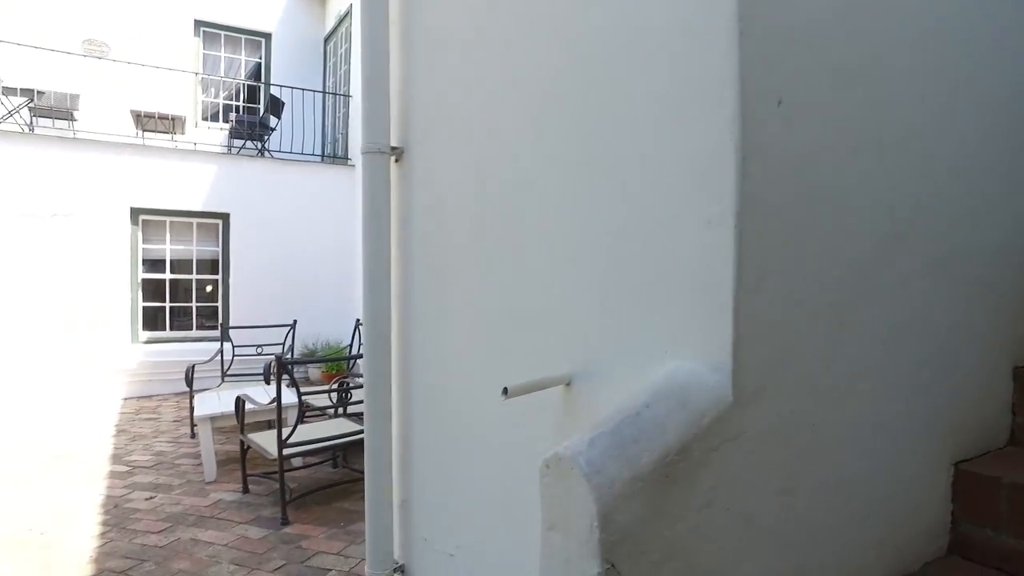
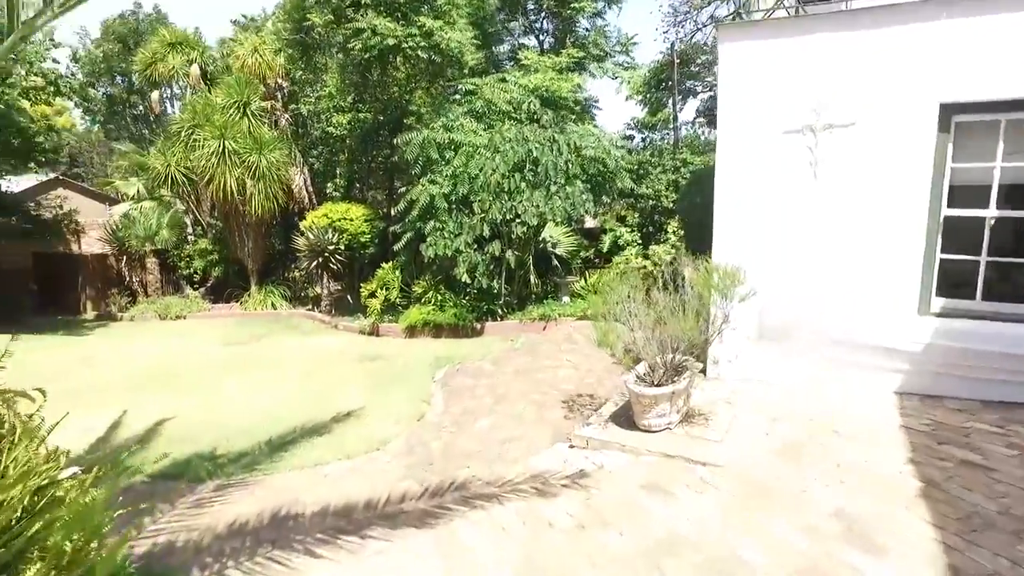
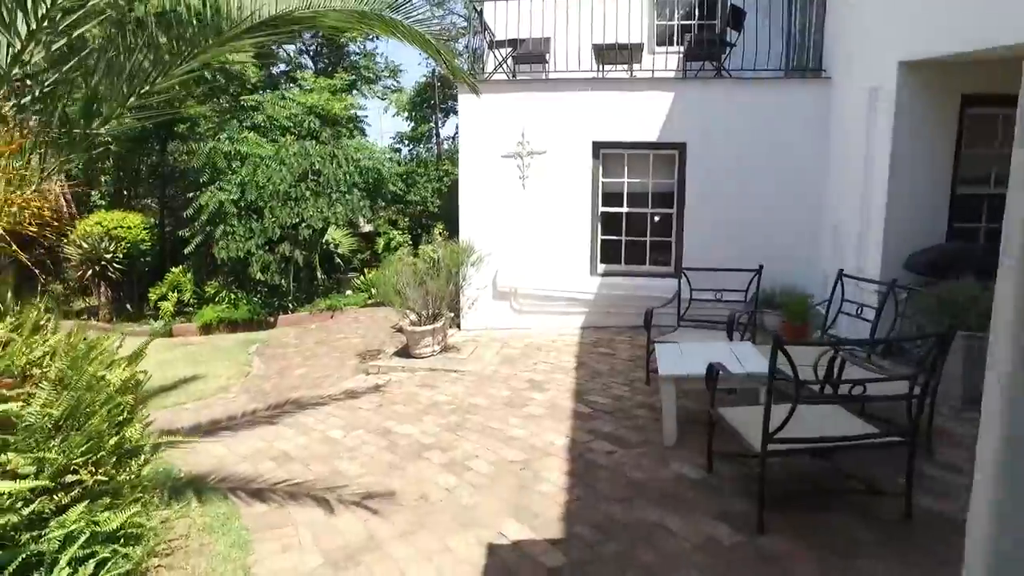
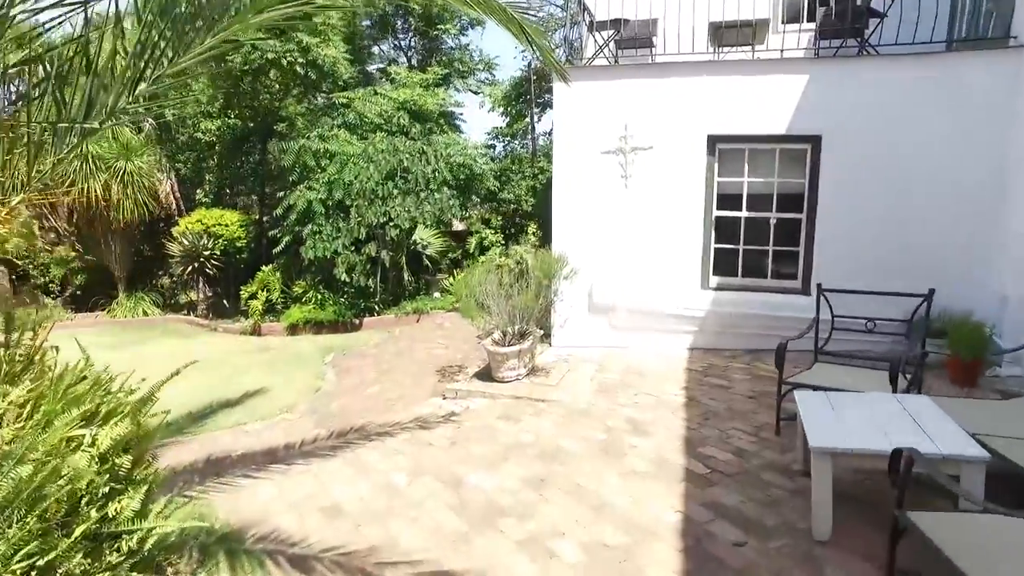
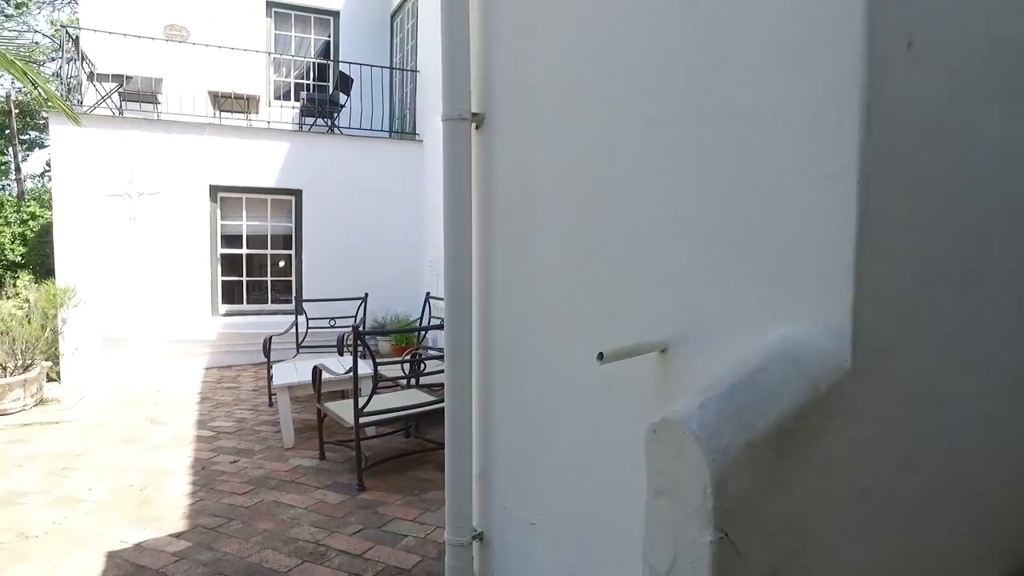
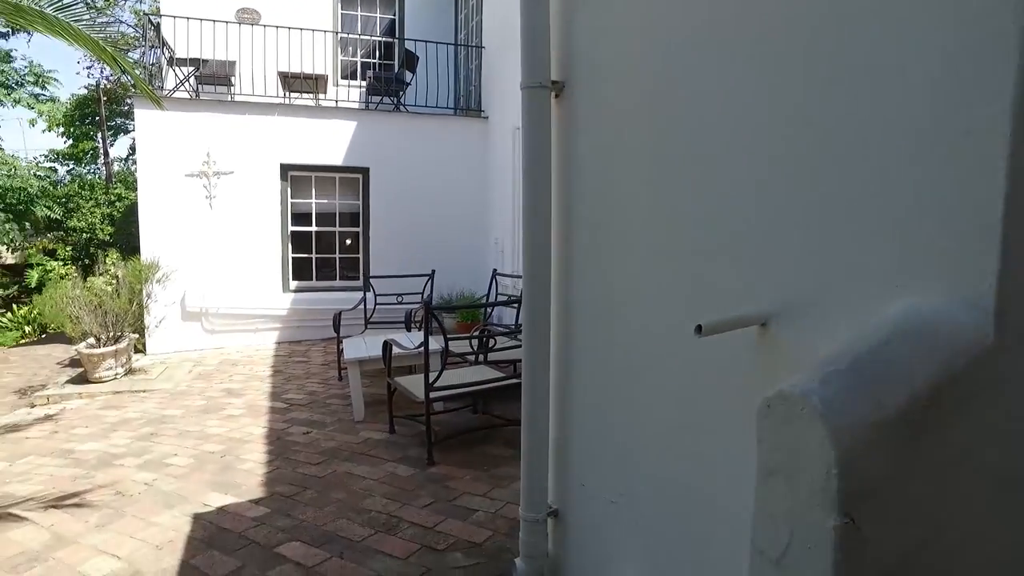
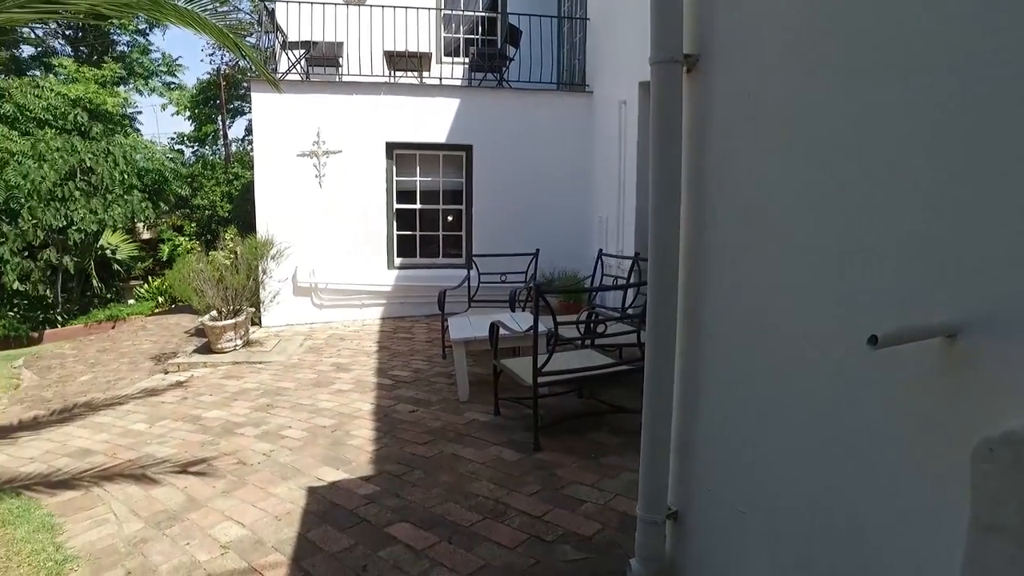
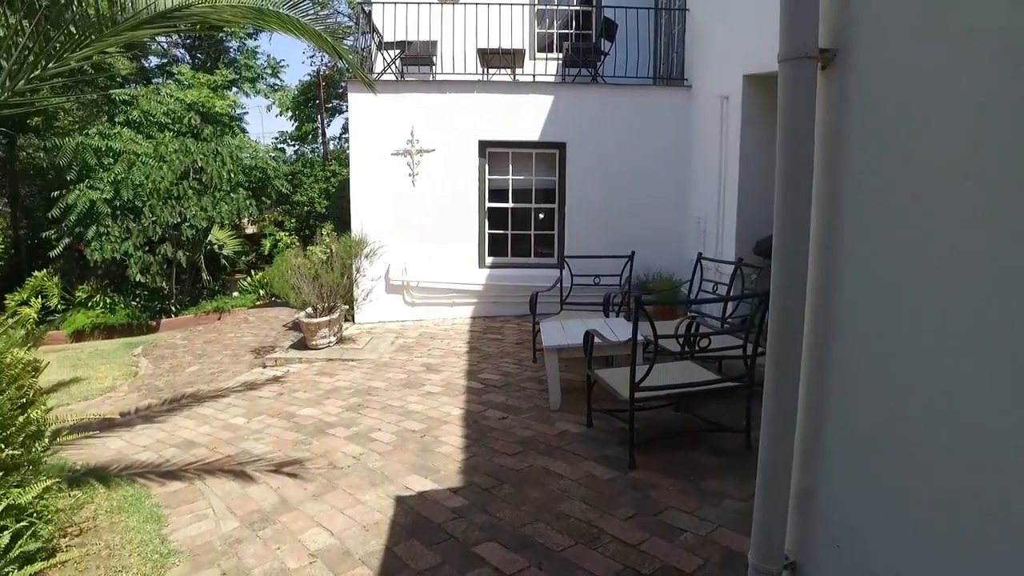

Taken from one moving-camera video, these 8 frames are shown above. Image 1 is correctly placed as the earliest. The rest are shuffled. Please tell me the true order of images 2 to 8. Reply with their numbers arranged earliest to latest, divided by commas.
5, 6, 7, 8, 3, 4, 2
